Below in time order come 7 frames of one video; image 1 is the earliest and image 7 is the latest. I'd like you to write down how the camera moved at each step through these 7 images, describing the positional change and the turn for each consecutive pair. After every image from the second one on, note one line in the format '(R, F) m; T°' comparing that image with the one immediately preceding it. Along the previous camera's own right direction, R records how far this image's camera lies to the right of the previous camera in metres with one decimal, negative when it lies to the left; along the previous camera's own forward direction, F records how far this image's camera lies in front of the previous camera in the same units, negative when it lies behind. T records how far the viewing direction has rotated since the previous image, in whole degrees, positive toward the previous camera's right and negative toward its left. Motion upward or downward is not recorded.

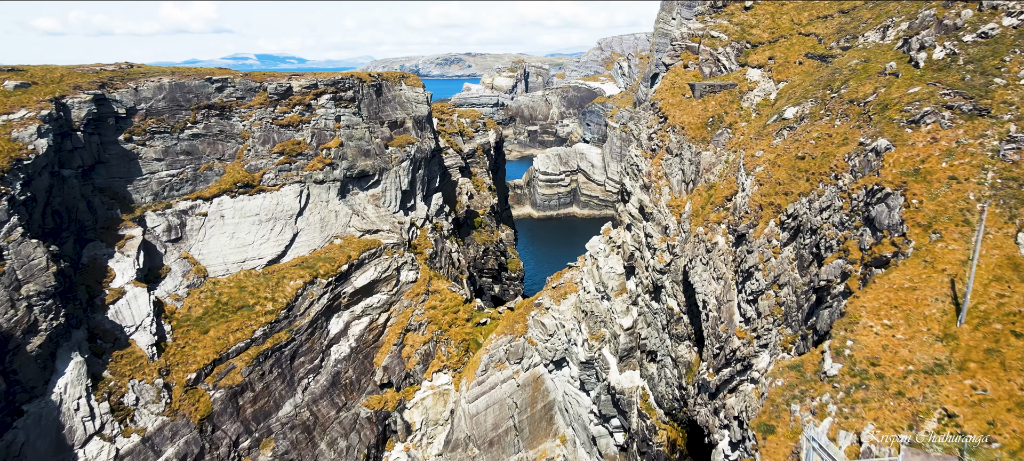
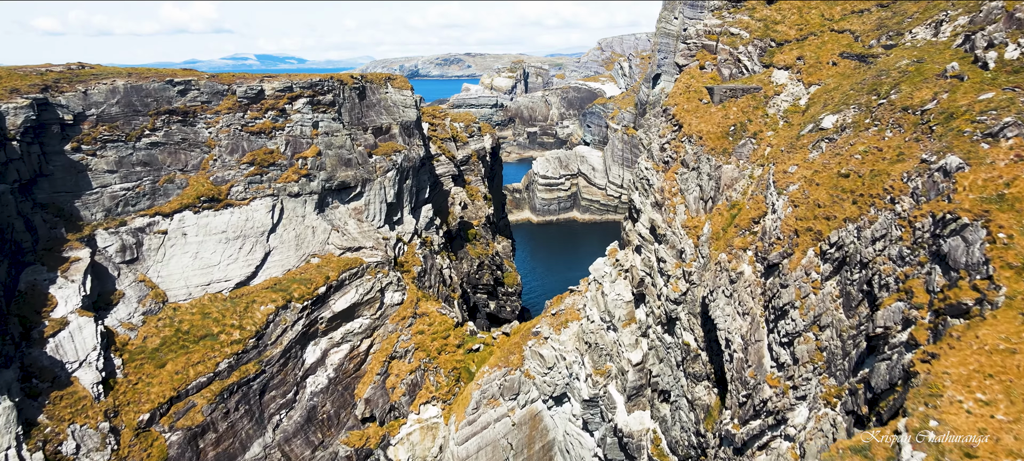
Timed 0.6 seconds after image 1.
(+0.3, +4.9) m; 0°
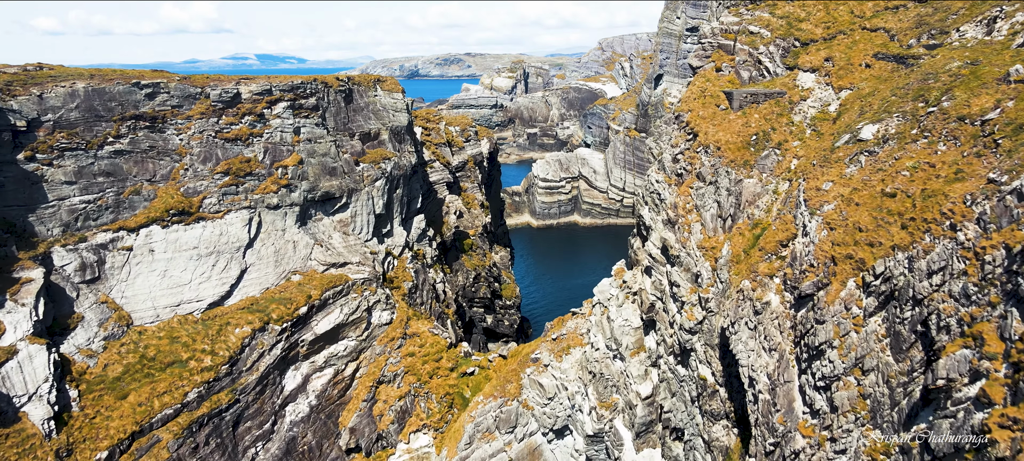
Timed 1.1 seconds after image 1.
(+0.2, +3.6) m; 0°
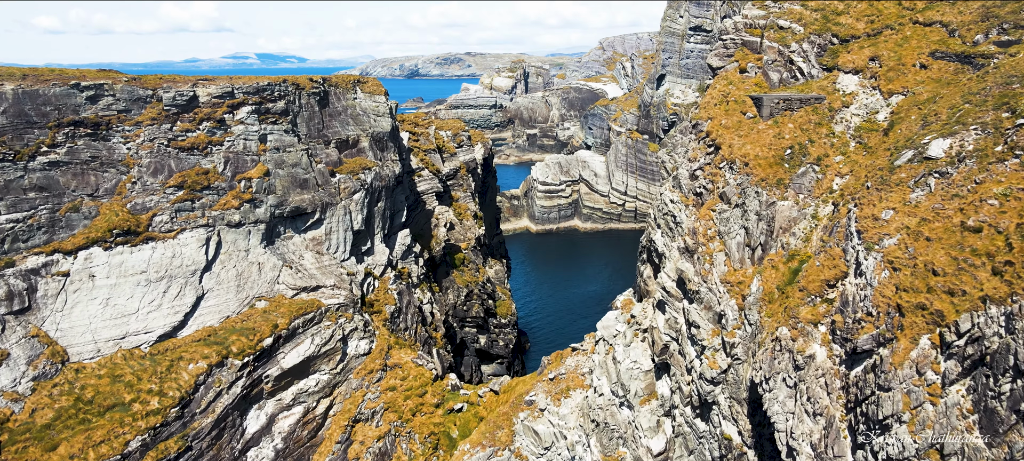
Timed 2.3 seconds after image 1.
(+0.4, +5.0) m; 0°
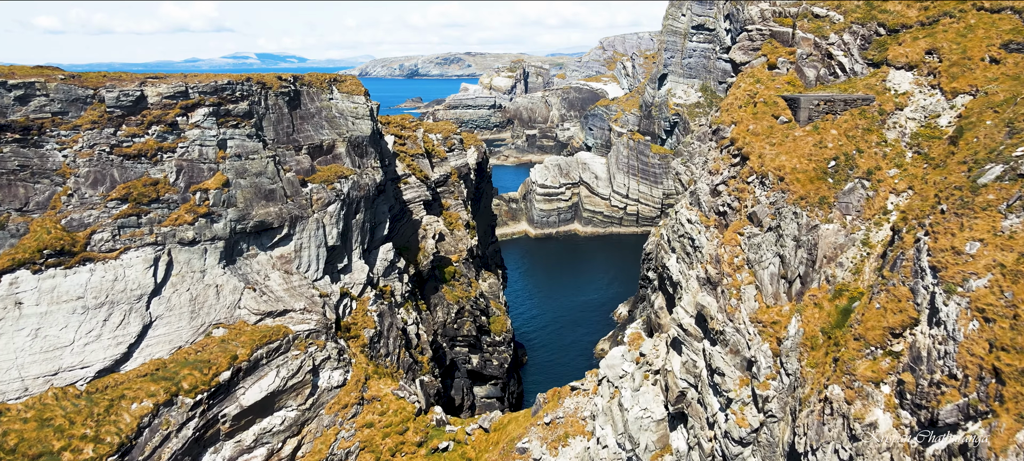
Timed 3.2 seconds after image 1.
(+0.4, +4.6) m; 0°
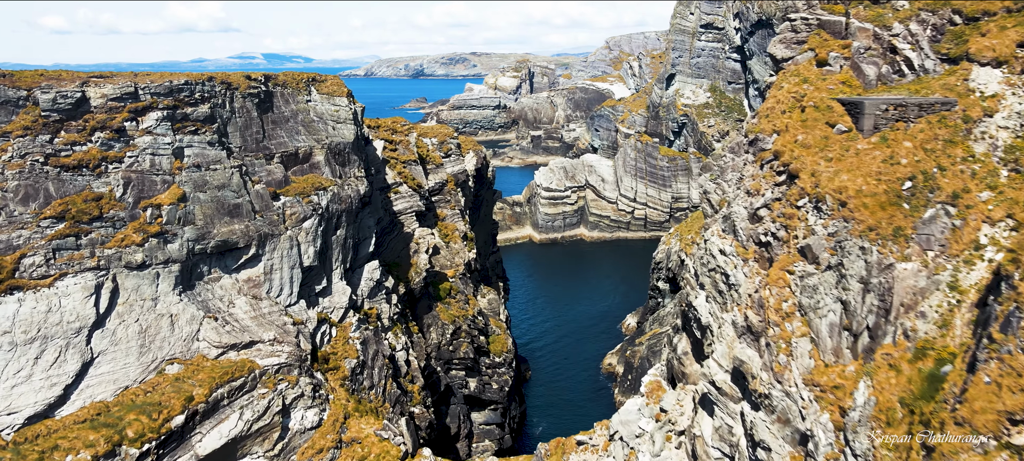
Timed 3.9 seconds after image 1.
(+0.3, +4.5) m; 0°
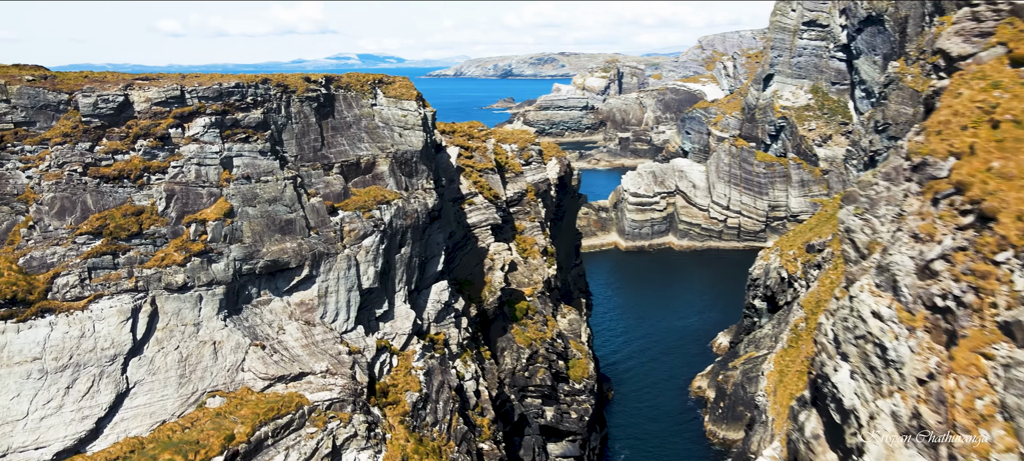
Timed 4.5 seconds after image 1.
(0.0, +4.3) m; -7°
